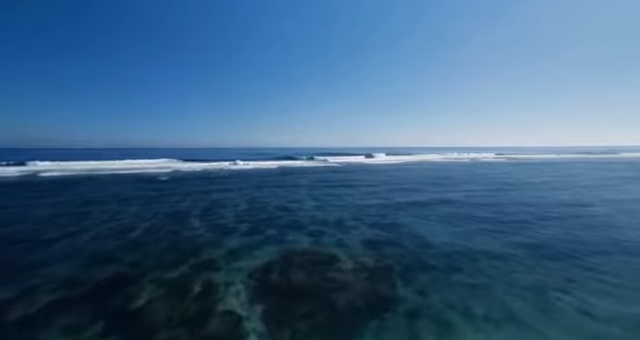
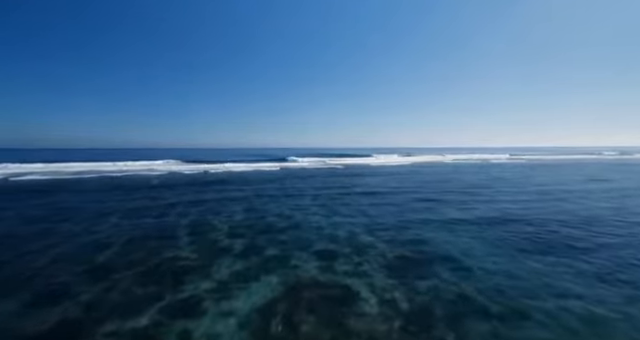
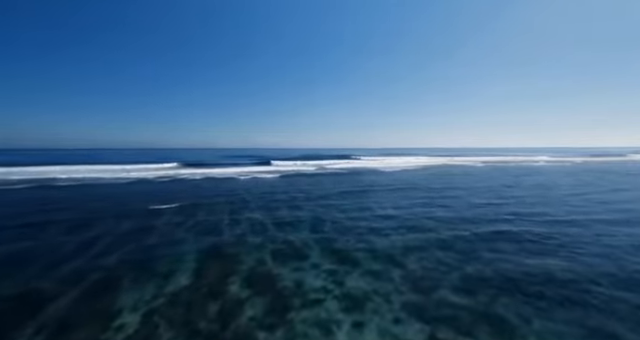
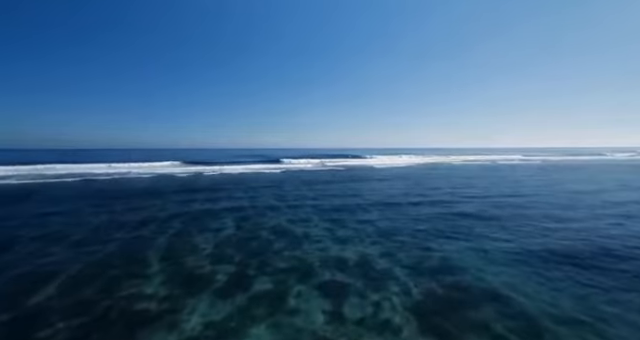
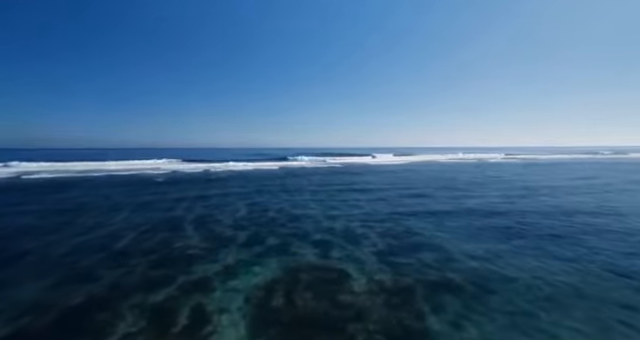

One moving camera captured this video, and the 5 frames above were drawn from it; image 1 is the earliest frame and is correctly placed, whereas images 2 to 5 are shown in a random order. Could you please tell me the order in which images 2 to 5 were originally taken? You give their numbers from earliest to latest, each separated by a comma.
5, 2, 4, 3
